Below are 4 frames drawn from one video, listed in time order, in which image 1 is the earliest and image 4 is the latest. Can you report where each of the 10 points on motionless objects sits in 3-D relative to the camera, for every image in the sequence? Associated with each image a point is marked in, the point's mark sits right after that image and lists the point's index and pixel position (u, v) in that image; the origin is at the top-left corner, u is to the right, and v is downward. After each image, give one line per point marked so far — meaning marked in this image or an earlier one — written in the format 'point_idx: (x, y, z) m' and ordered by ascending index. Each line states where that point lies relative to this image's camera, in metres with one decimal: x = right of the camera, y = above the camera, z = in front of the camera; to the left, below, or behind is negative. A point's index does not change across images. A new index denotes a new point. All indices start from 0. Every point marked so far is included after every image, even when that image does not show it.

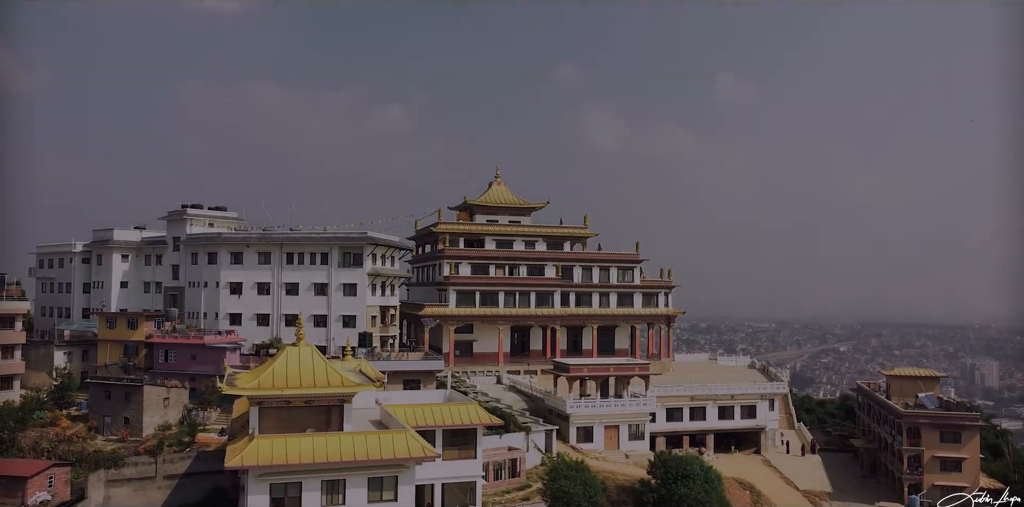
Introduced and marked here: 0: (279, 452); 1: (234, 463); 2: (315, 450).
0: (-5.7, -5.0, +19.0) m
1: (-6.7, -5.1, +18.4) m
2: (-4.9, -5.0, +19.4) m
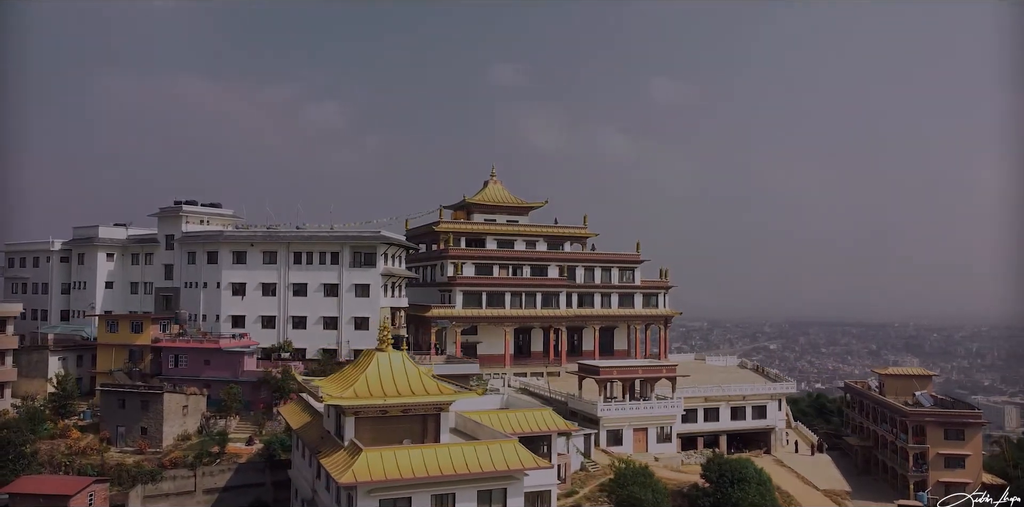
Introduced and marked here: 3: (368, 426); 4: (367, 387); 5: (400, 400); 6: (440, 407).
0: (-2.8, -4.9, +17.7) m
1: (-3.7, -5.0, +17.0) m
2: (-2.0, -5.0, +18.1) m
3: (-3.6, -4.4, +19.2) m
4: (-3.7, -3.4, +19.3) m
5: (-2.8, -3.7, +19.1) m
6: (-1.9, -4.0, +19.7) m
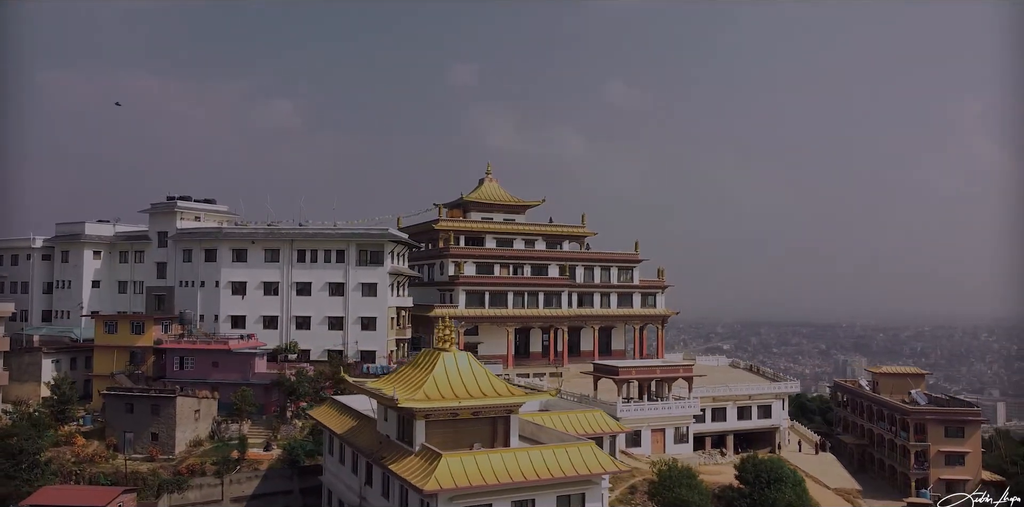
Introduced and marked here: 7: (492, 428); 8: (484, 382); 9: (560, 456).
0: (-0.9, -4.8, +16.7) m
1: (-1.8, -4.9, +16.0) m
2: (-0.1, -4.9, +17.2) m
3: (-1.8, -4.2, +18.2) m
4: (-1.8, -3.3, +18.3) m
5: (-0.9, -3.6, +18.1) m
6: (0.0, -3.8, +18.8) m
7: (-0.5, -4.3, +18.8) m
8: (-0.7, -3.2, +19.0) m
9: (+1.1, -4.8, +18.0) m
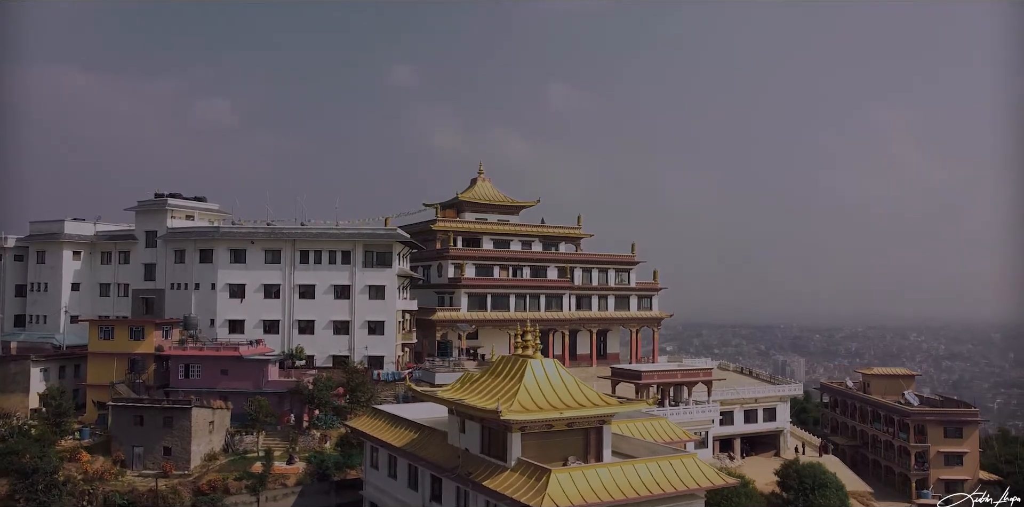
0: (+1.5, -4.8, +15.5) m
1: (+0.6, -4.9, +14.7) m
2: (+2.2, -4.9, +16.0) m
3: (+0.4, -4.2, +16.9) m
4: (+0.4, -3.3, +17.0) m
5: (+1.3, -3.6, +16.9) m
6: (+2.1, -3.8, +17.6) m
7: (+1.7, -4.3, +17.6) m
8: (+1.5, -3.2, +17.8) m
9: (+3.4, -4.8, +16.9) m
